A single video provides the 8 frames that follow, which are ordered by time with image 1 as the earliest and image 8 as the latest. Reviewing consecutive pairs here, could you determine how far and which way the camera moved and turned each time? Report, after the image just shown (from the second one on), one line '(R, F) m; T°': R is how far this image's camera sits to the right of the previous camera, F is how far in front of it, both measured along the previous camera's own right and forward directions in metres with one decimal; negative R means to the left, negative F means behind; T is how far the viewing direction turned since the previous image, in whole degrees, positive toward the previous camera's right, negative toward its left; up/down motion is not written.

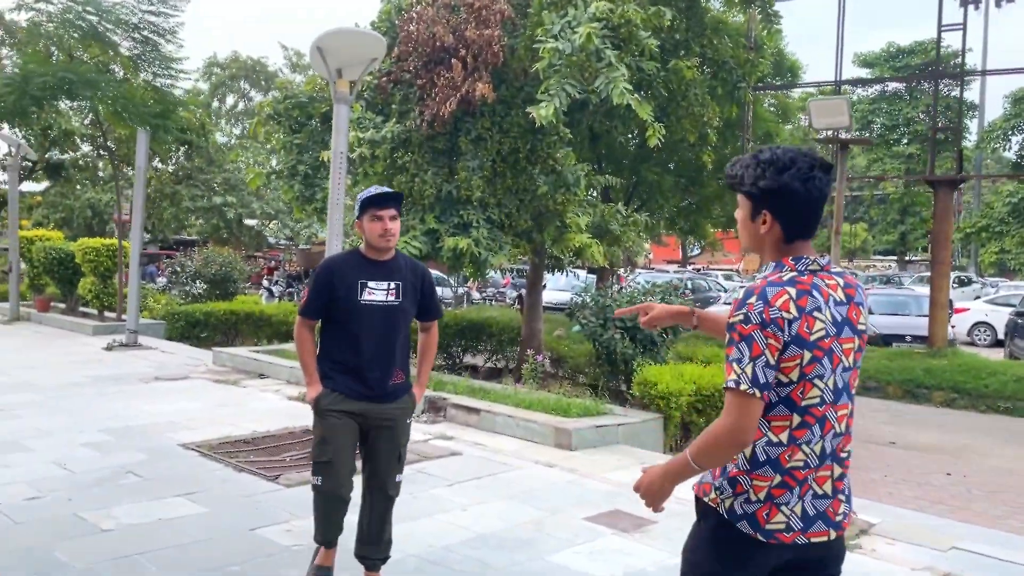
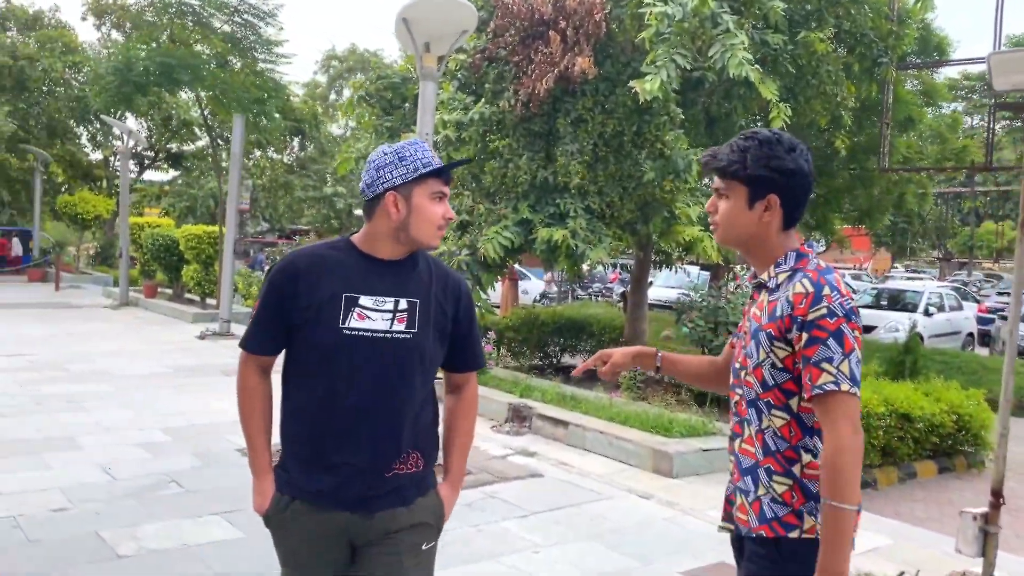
(+0.1, +0.8) m; -8°
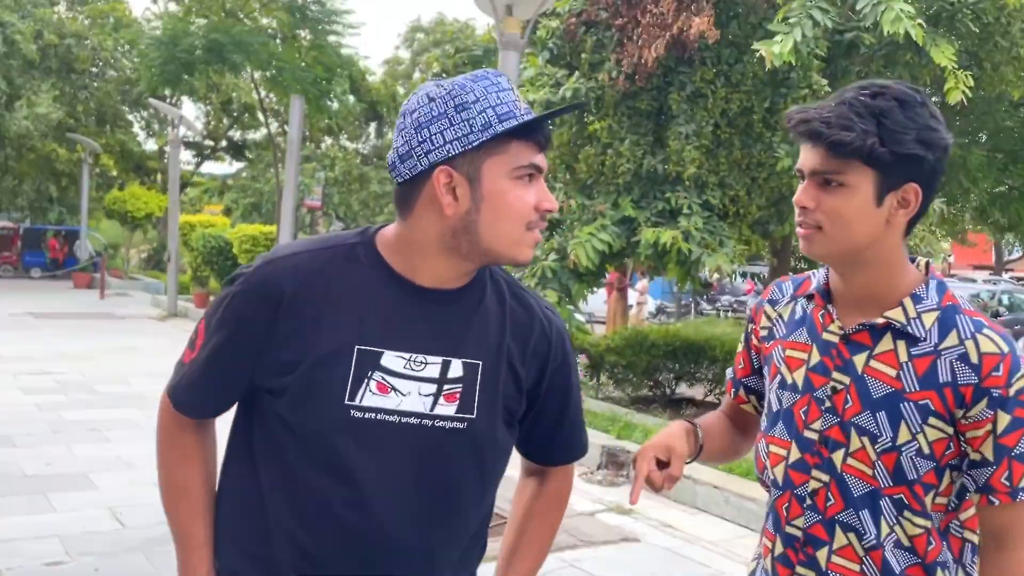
(-0.1, +1.4) m; -5°
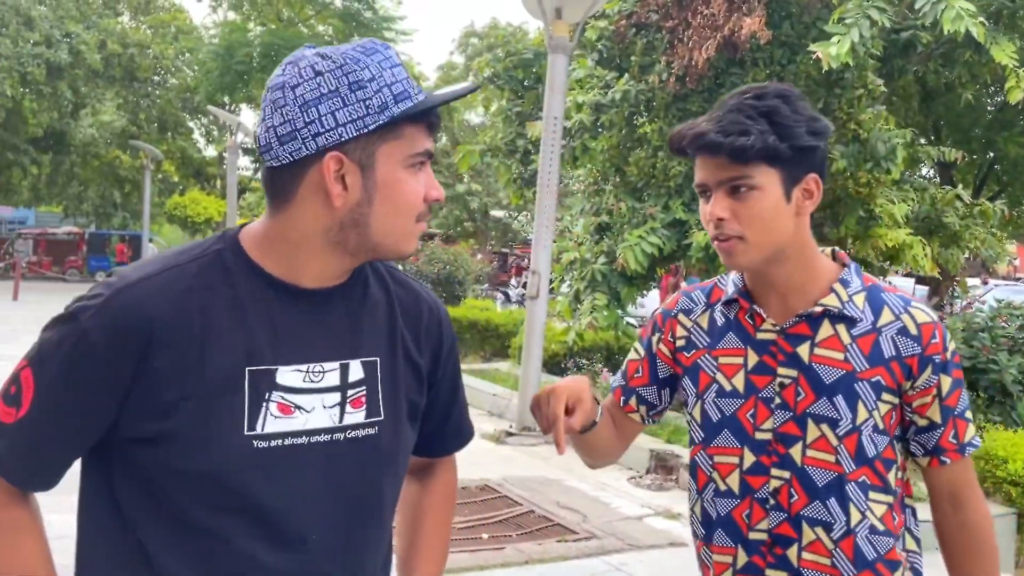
(0.0, 0.0) m; -3°
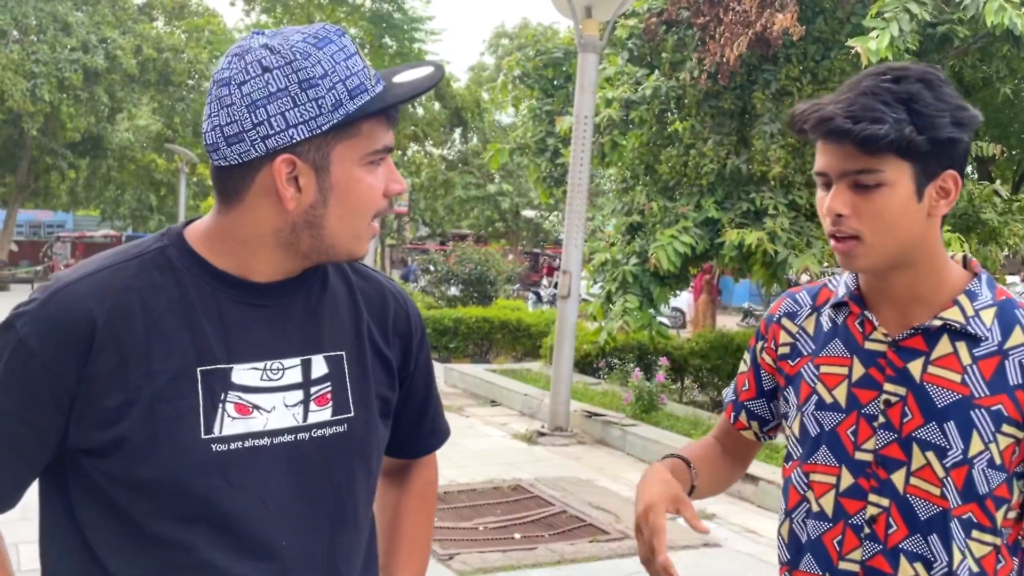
(0.0, 0.0) m; -2°
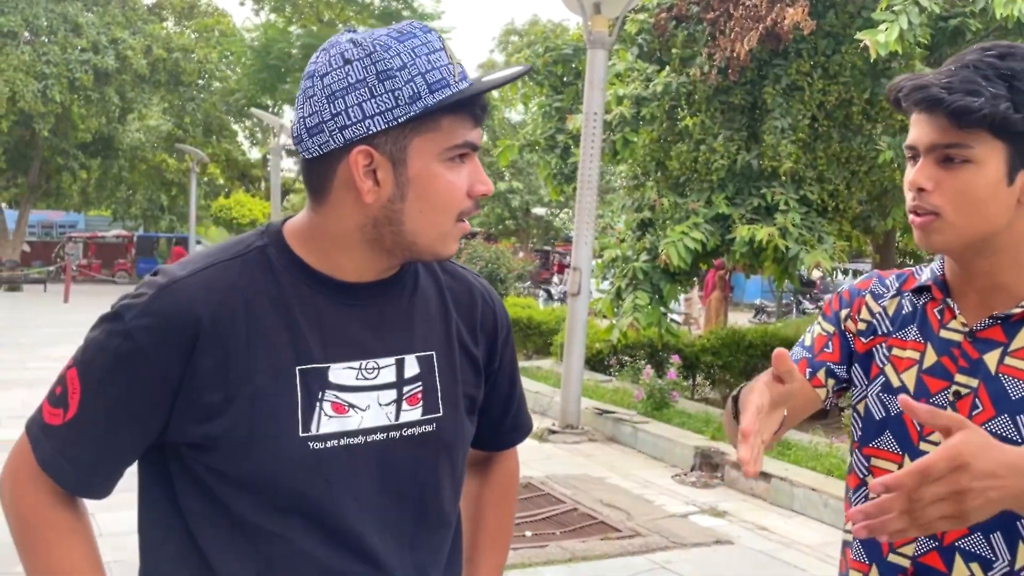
(0.0, 0.0) m; -1°
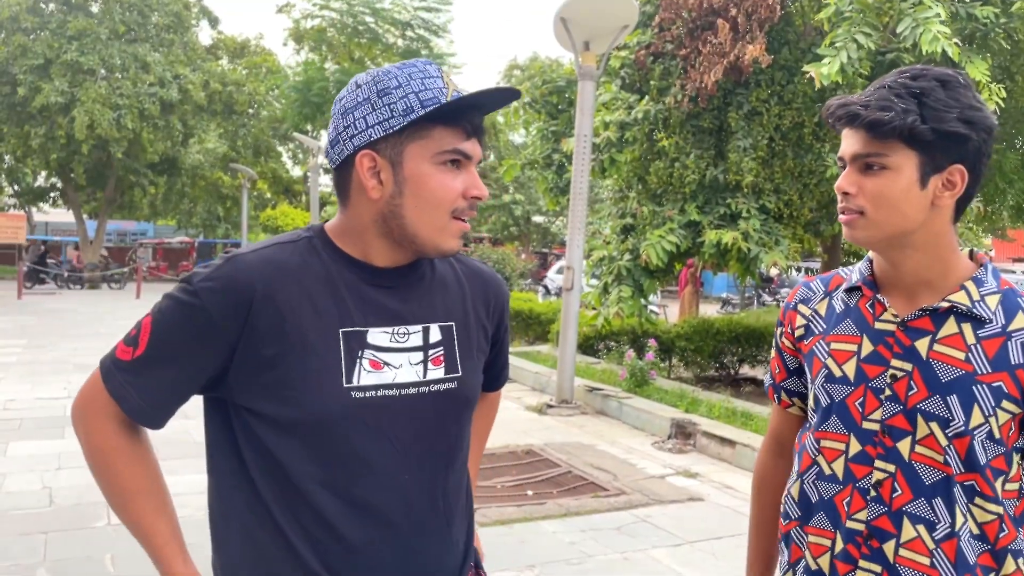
(+0.1, -1.1) m; -1°
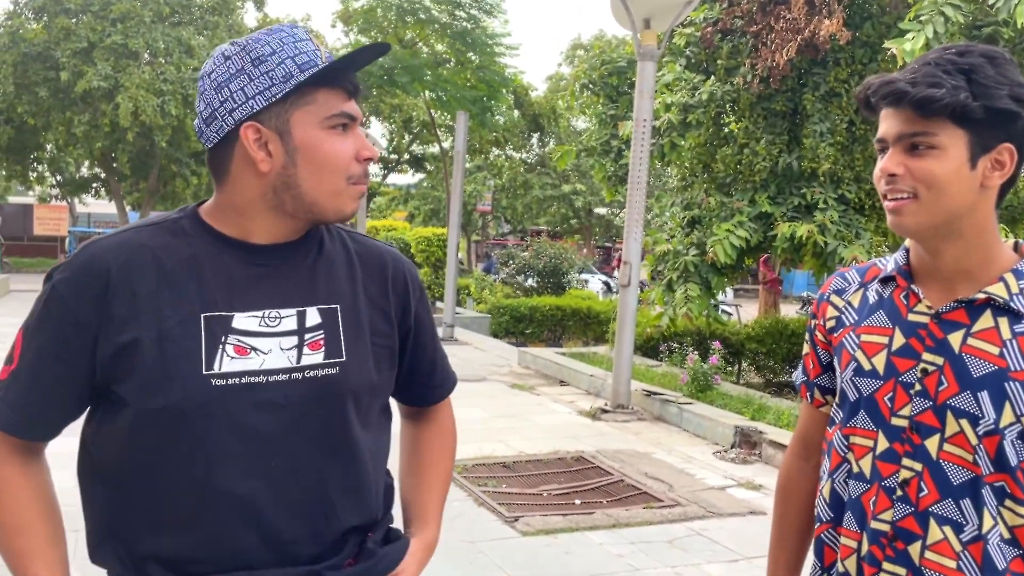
(+0.1, +0.5) m; -5°
